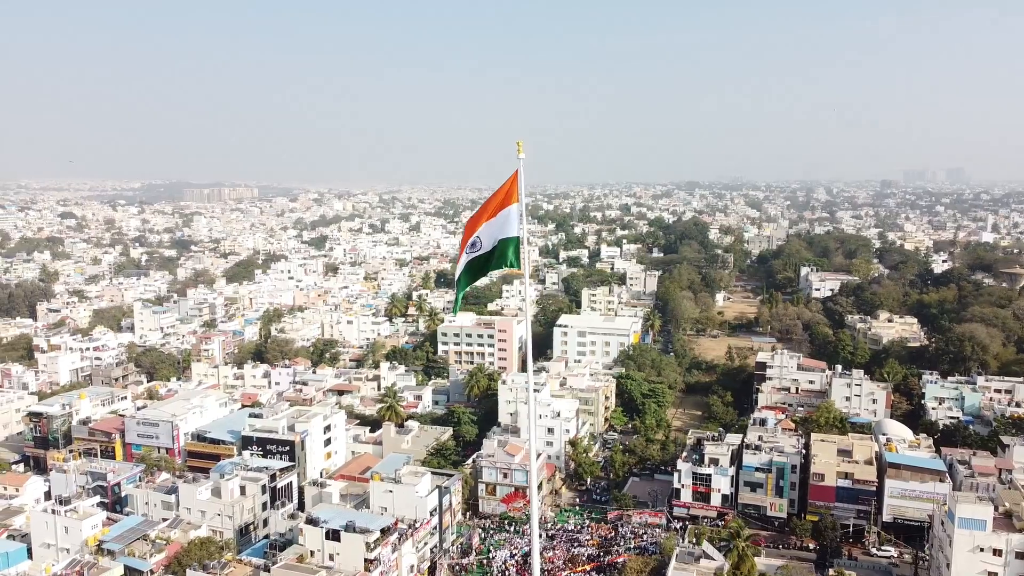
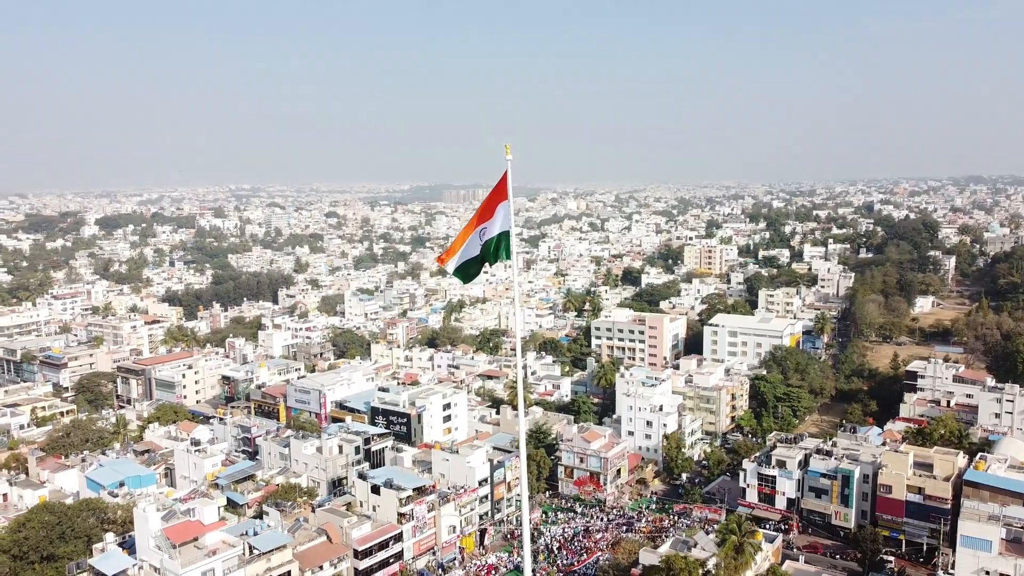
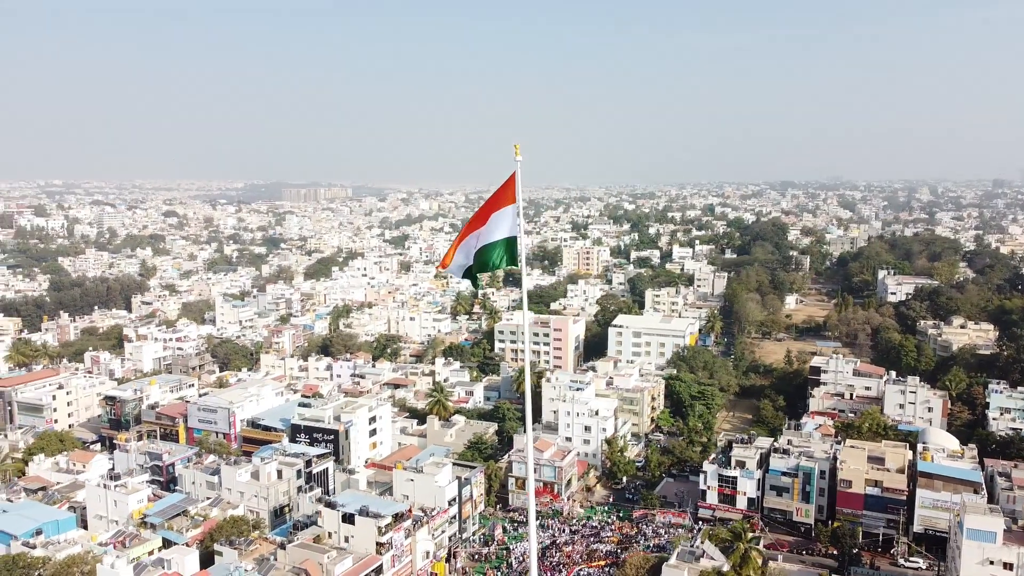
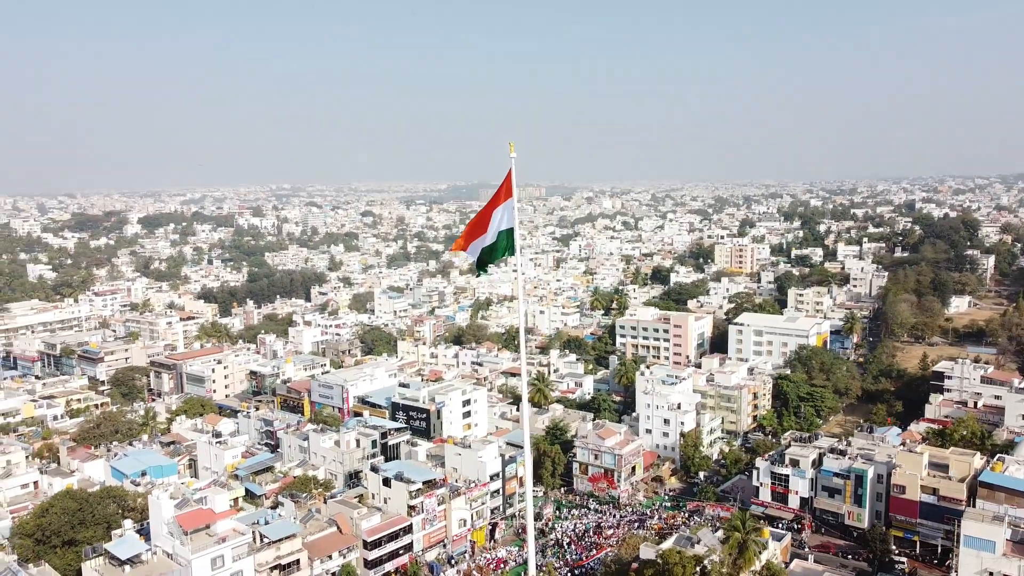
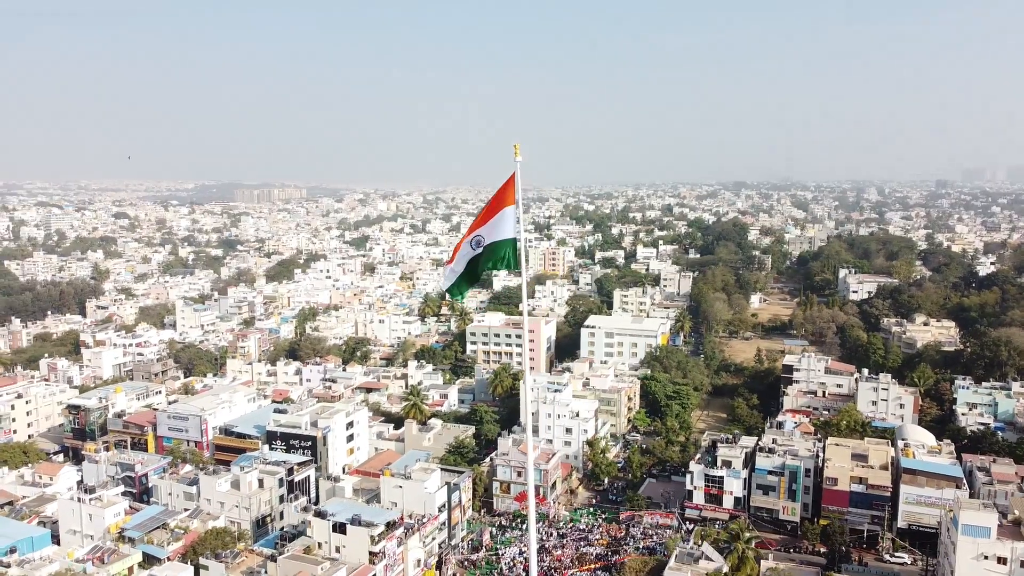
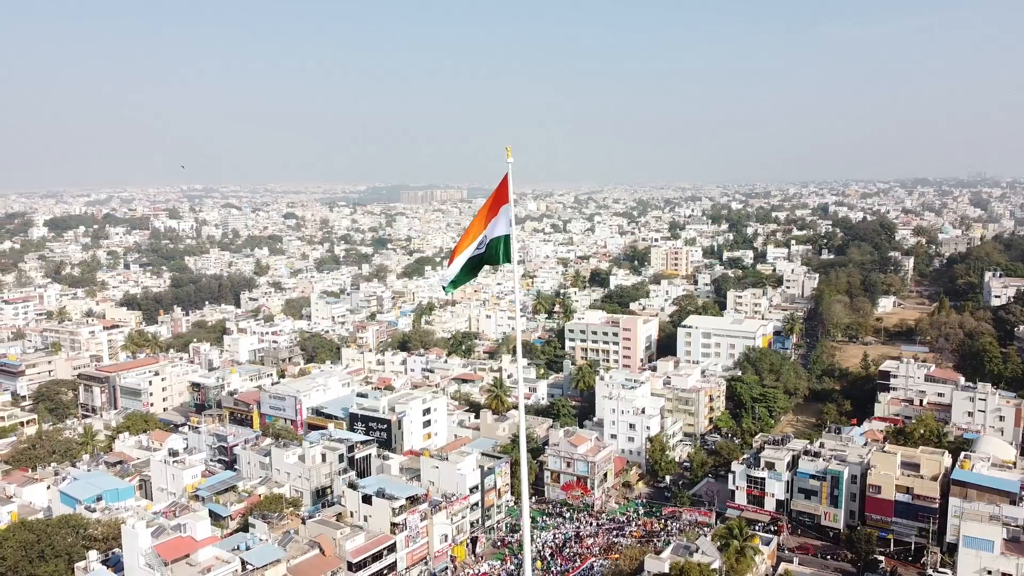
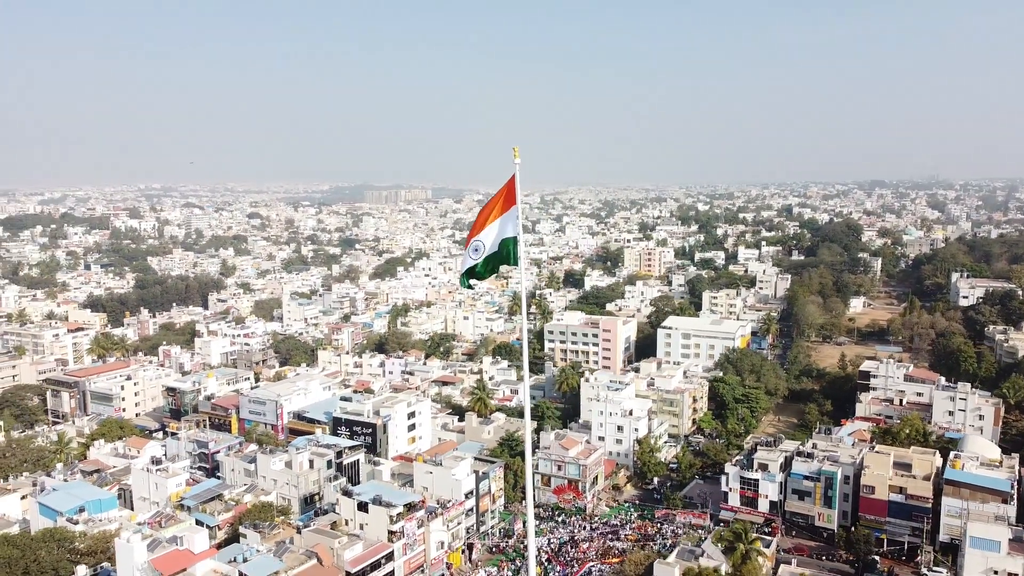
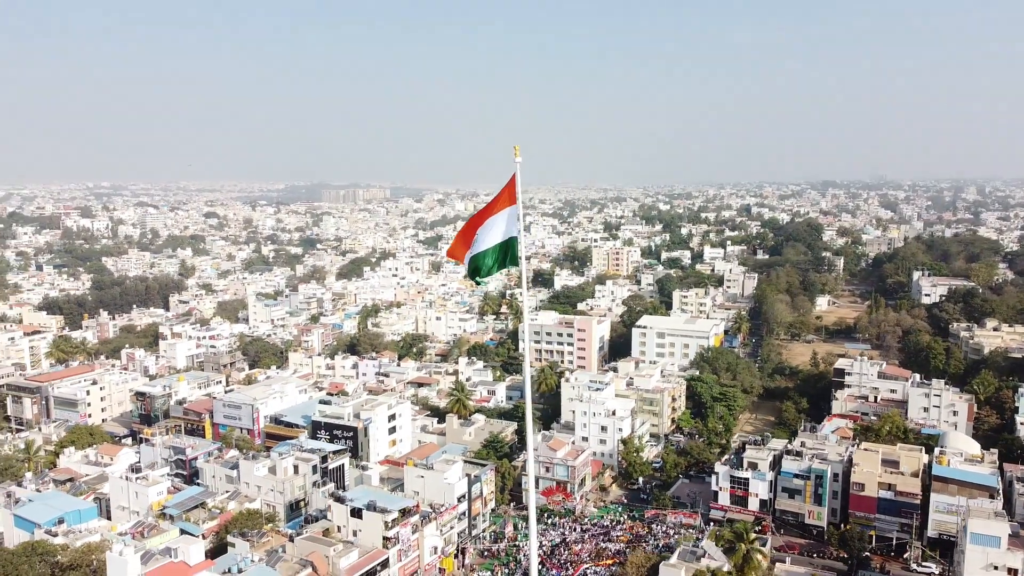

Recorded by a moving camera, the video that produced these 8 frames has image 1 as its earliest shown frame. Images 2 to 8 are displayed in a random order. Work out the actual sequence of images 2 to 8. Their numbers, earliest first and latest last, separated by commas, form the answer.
5, 3, 8, 7, 6, 2, 4
